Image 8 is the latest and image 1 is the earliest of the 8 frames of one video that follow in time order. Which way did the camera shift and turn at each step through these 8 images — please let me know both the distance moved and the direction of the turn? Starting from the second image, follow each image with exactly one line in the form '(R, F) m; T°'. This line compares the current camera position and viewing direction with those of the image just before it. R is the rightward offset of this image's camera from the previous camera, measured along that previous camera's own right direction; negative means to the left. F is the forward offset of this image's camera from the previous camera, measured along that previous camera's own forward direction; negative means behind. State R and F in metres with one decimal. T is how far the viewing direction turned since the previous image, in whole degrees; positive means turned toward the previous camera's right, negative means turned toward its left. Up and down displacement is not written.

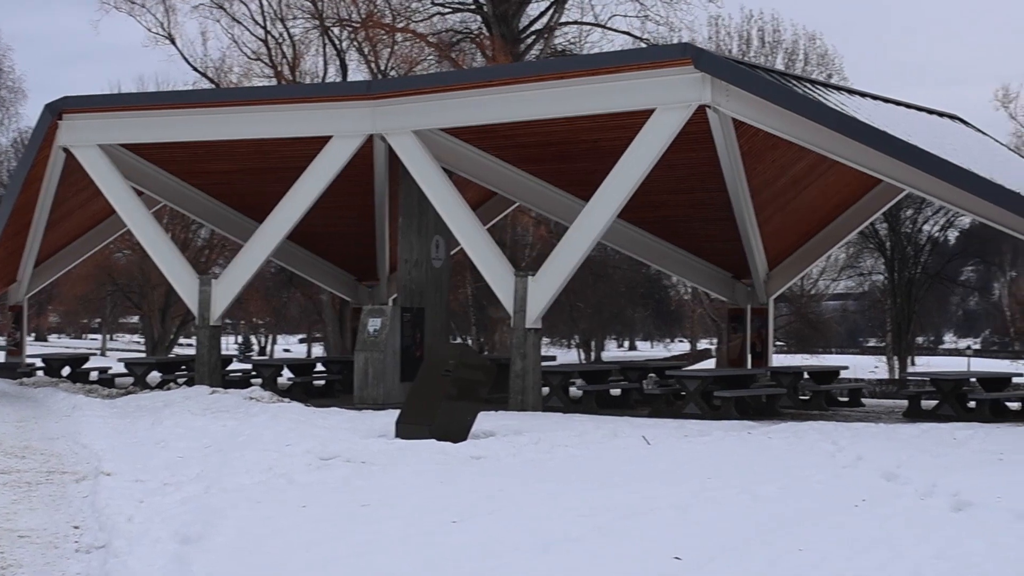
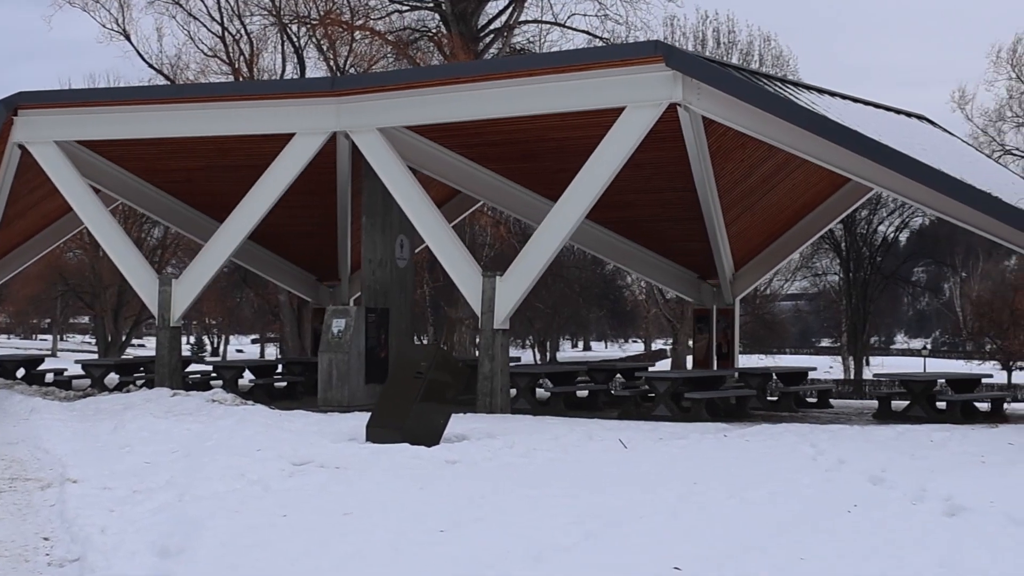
(-0.2, +0.2) m; +2°
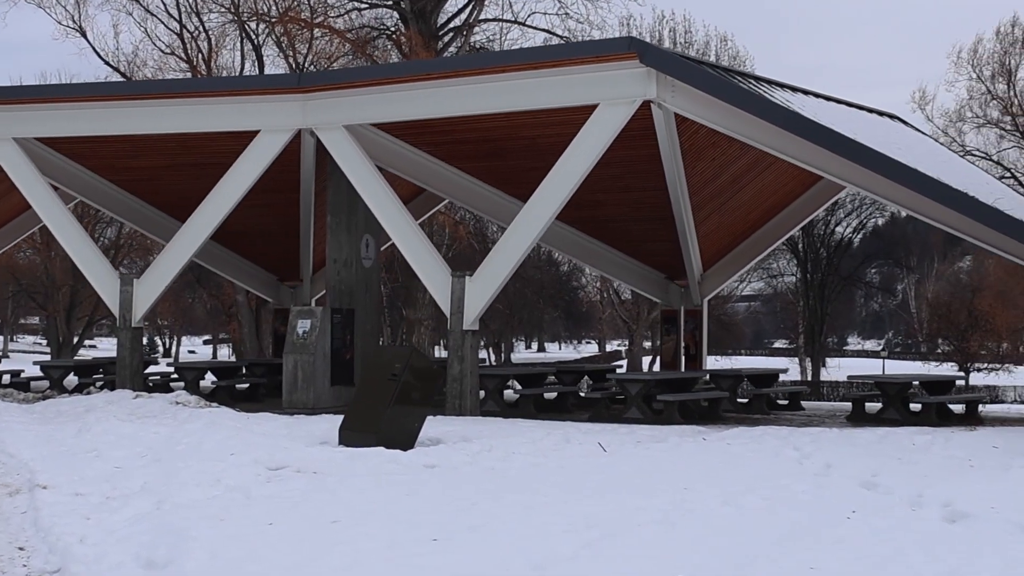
(-0.2, +0.2) m; +2°
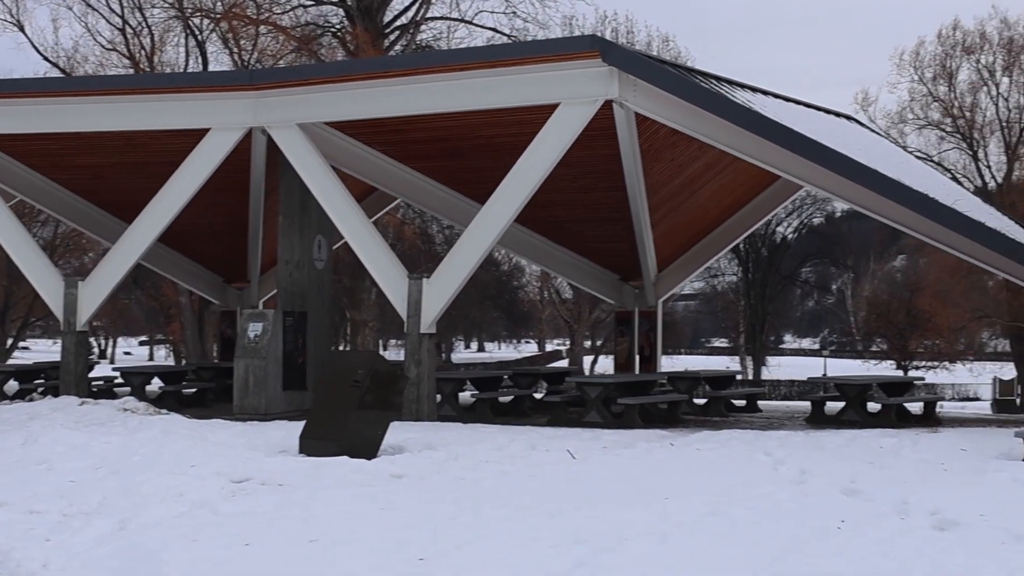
(-0.2, +0.2) m; +3°
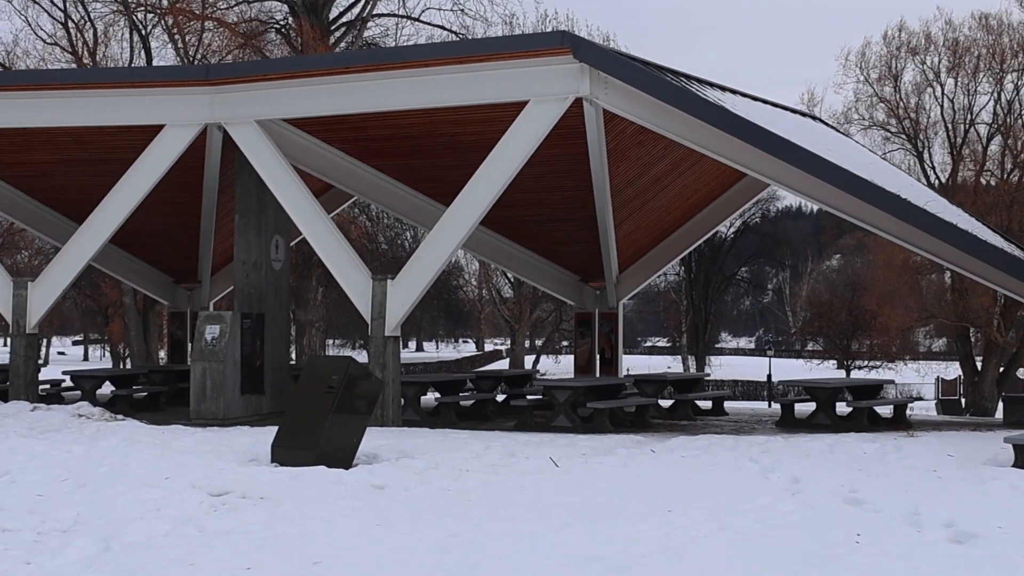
(-0.3, +0.3) m; +3°
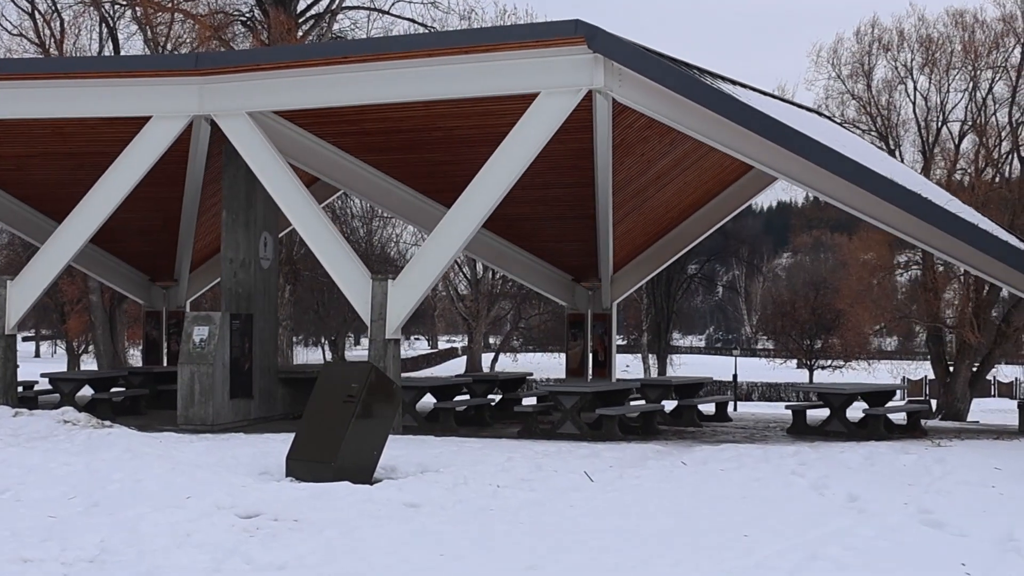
(-0.6, +0.5) m; +2°
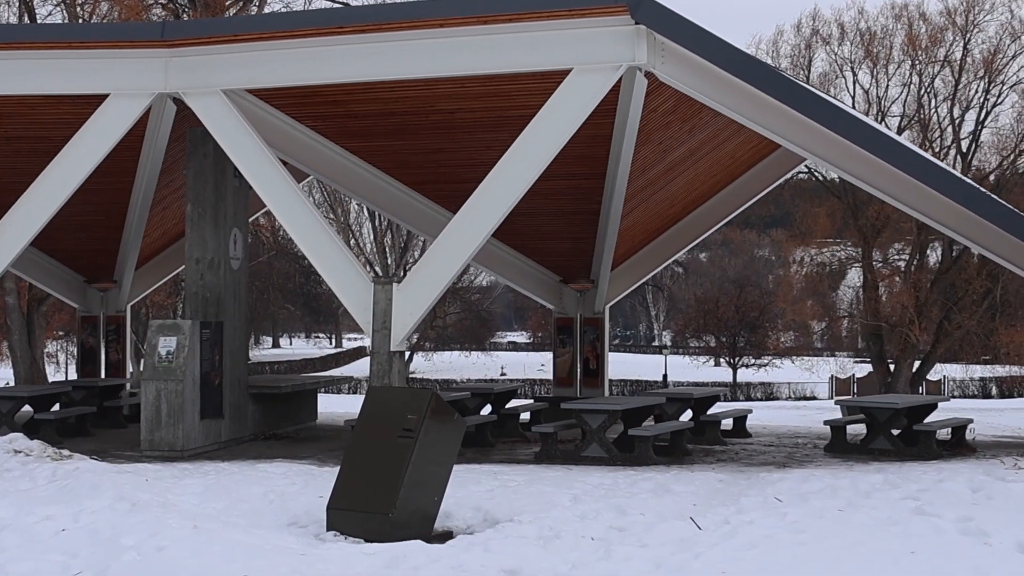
(-1.2, +1.5) m; +5°
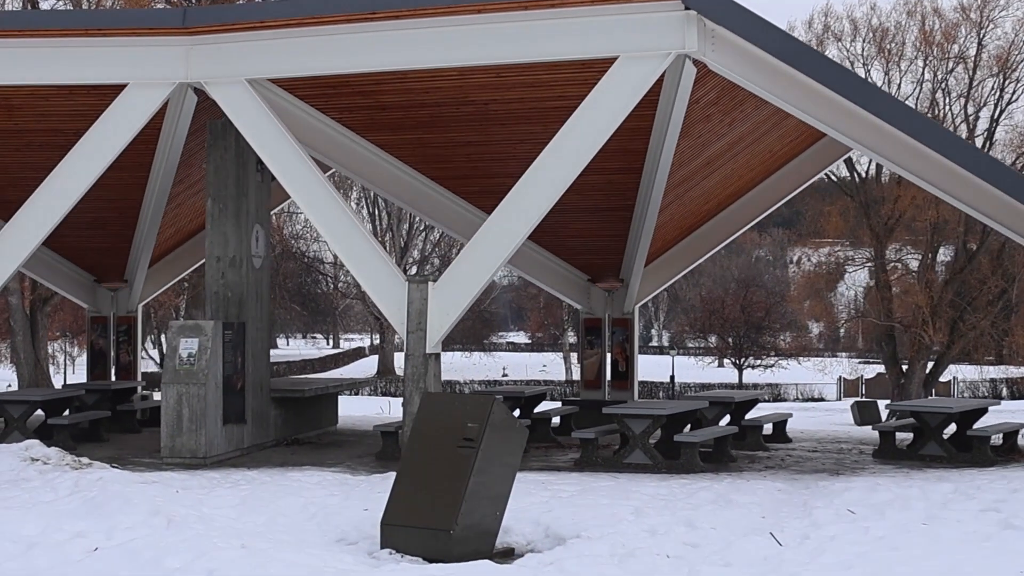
(-0.4, +0.5) m; 0°
